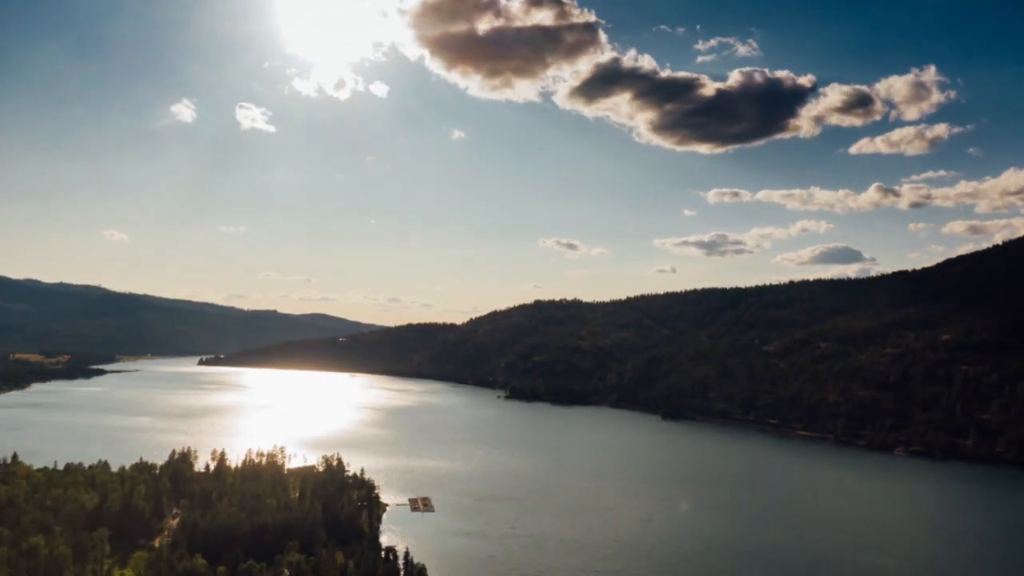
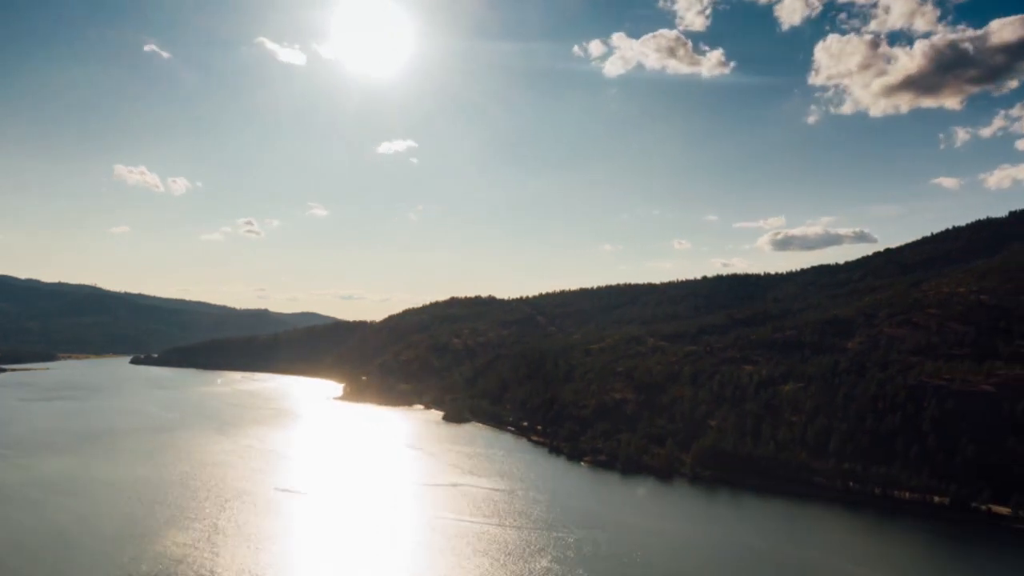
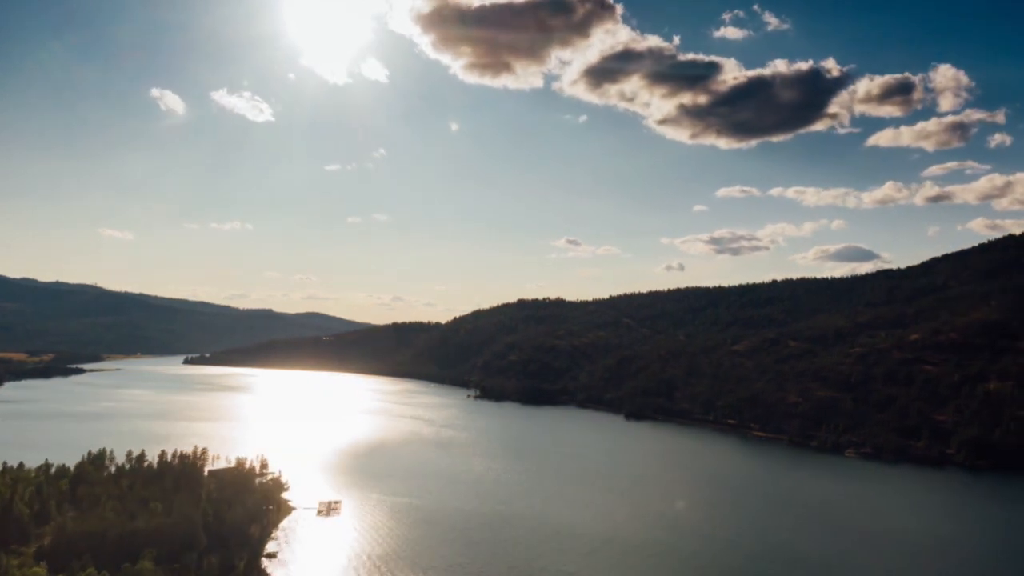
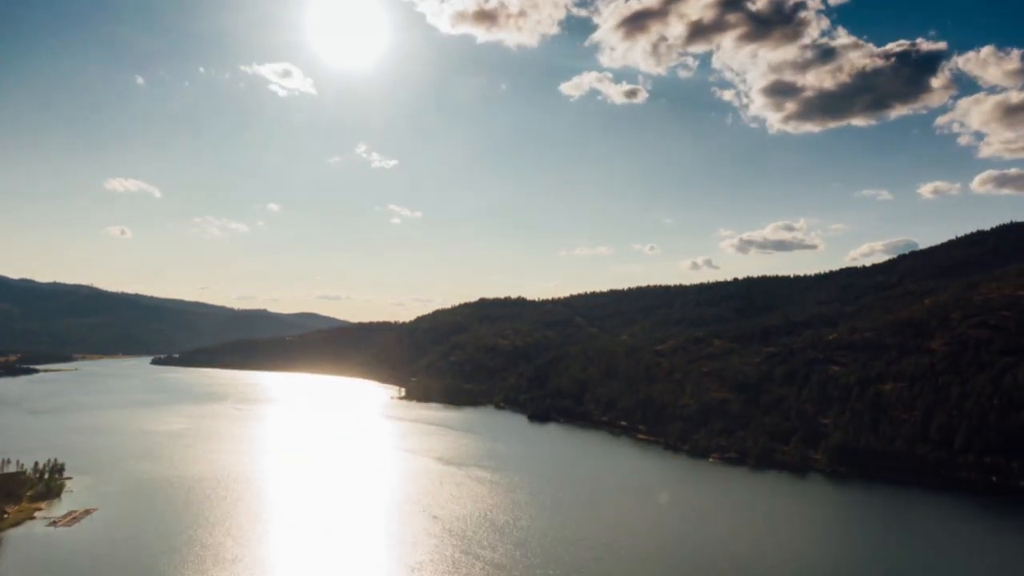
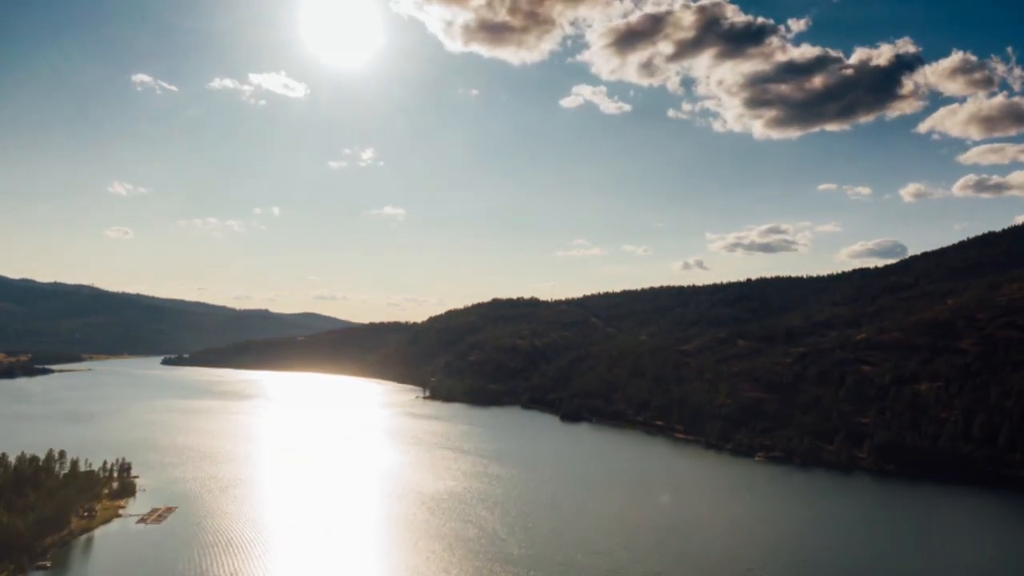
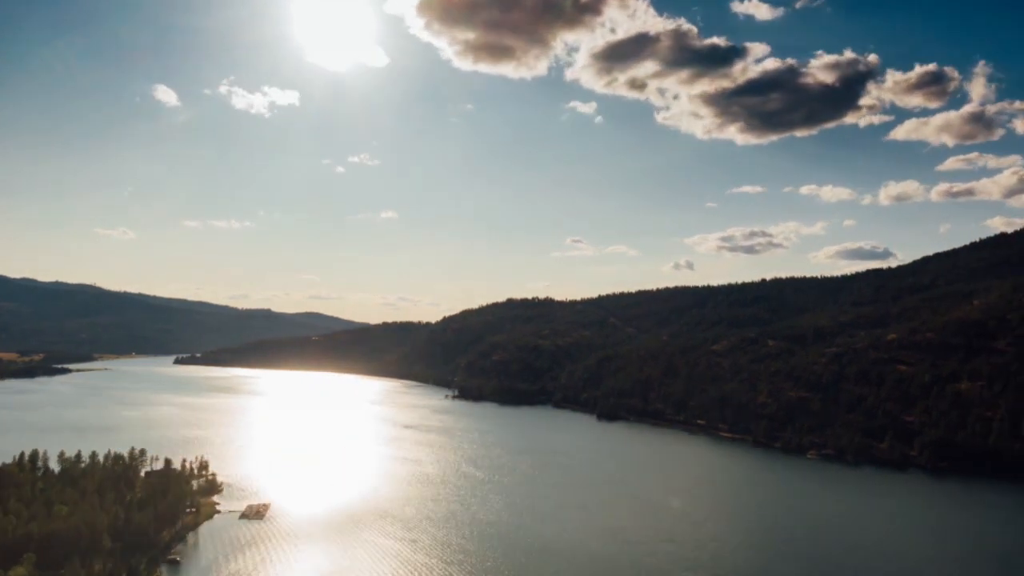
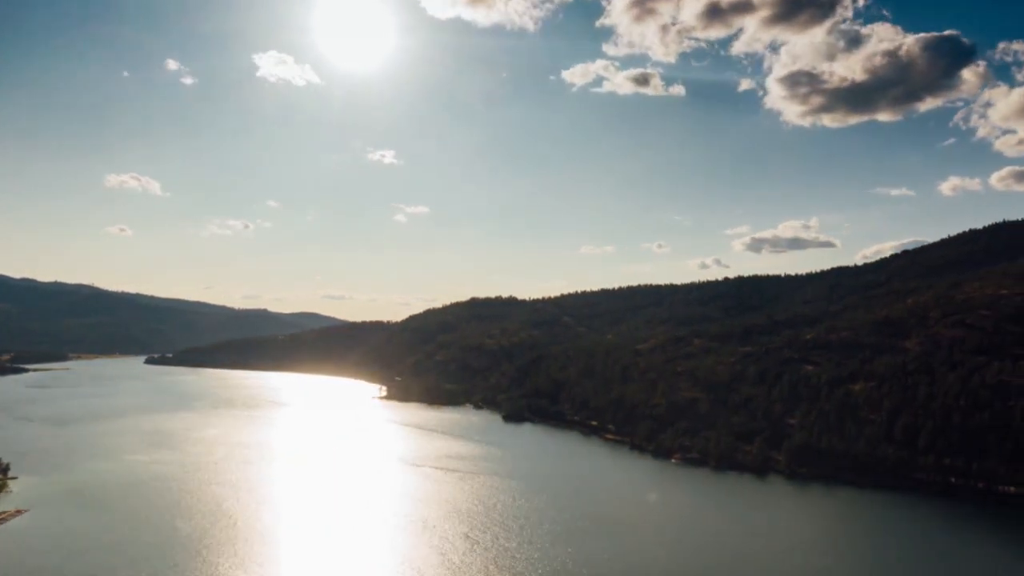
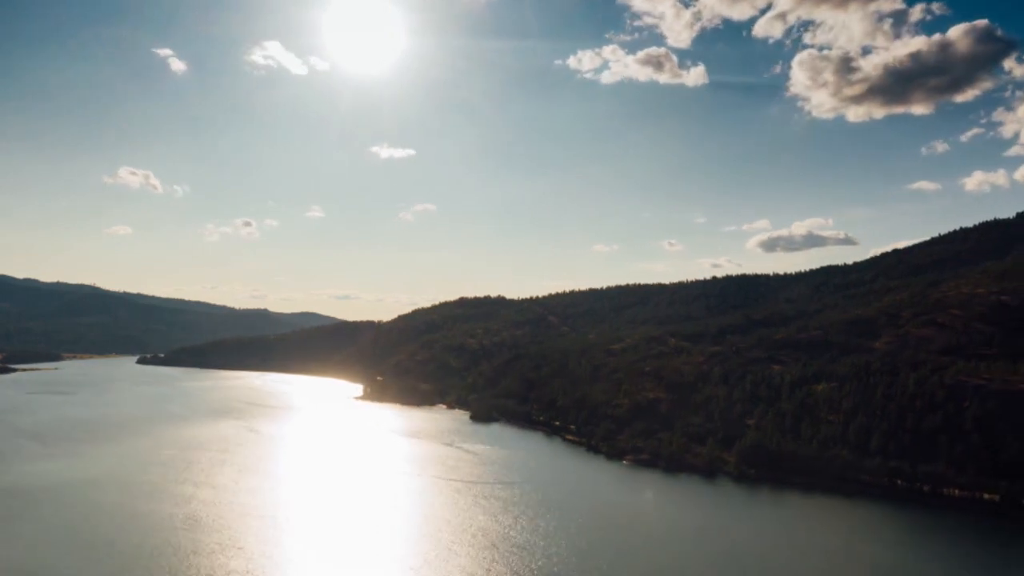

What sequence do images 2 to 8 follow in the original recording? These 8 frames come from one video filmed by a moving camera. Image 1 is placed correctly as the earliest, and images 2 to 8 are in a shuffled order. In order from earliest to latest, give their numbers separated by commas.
3, 6, 5, 4, 7, 8, 2
